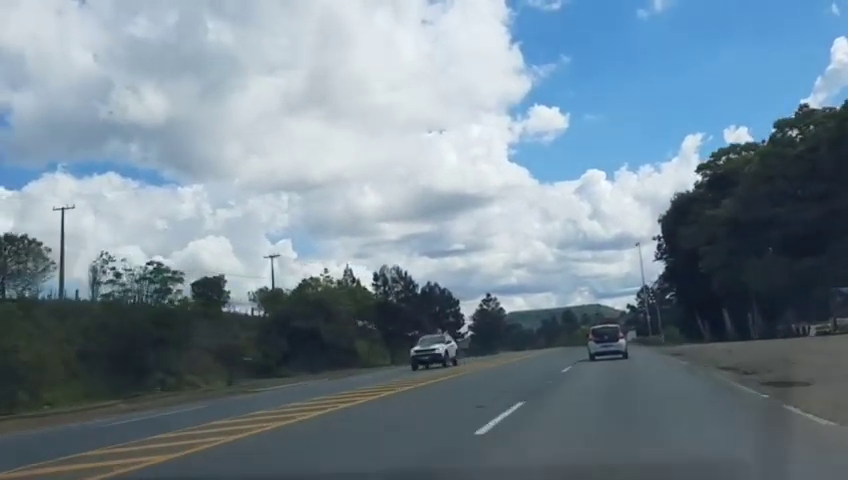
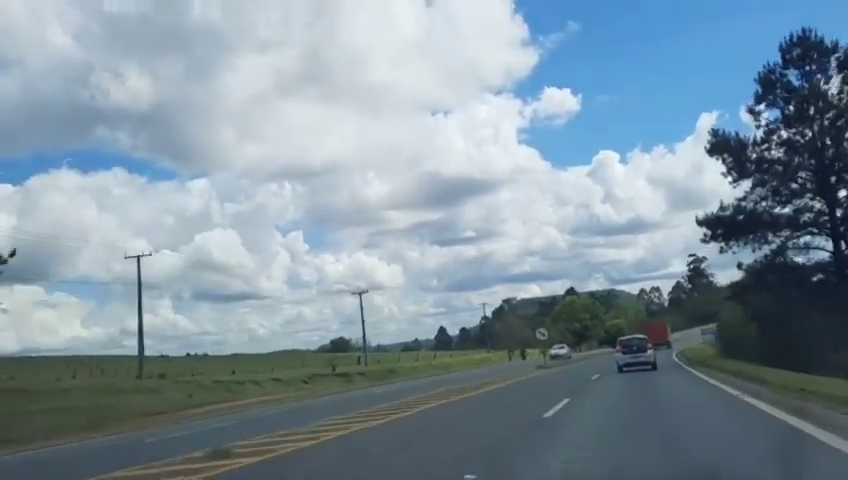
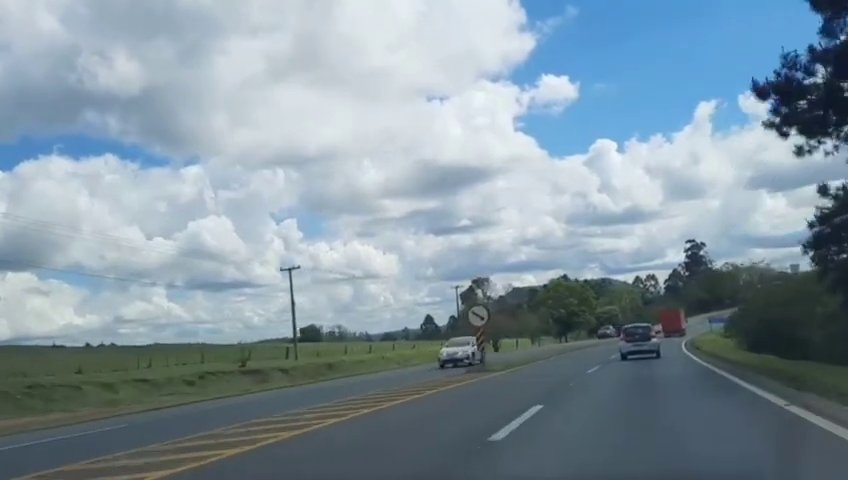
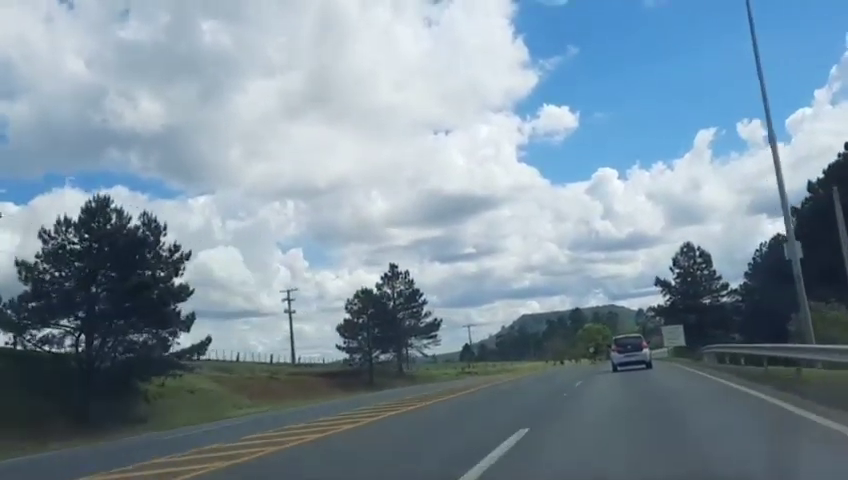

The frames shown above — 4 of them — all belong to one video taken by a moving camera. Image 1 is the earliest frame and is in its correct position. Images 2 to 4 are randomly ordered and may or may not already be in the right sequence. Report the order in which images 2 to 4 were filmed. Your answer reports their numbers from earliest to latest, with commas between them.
4, 2, 3
